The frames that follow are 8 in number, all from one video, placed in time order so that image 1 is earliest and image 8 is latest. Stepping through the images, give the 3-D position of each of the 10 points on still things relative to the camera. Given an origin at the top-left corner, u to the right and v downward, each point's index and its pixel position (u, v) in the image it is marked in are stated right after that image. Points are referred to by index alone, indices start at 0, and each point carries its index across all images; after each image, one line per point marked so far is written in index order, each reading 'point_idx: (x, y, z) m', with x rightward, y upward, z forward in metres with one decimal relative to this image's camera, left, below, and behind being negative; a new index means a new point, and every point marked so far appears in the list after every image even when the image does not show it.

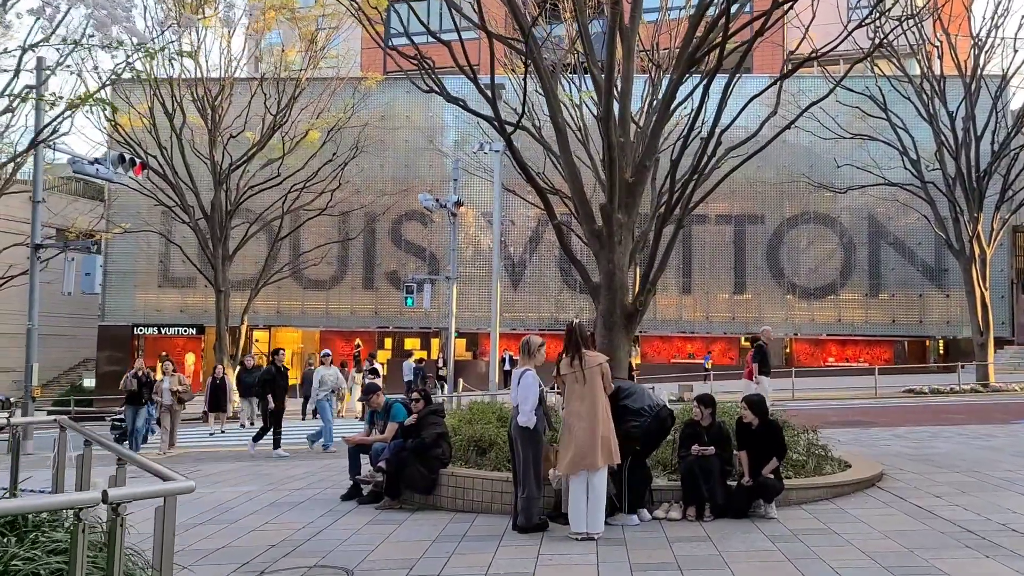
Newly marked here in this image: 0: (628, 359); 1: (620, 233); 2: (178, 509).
0: (+1.4, -0.8, +9.5) m
1: (+1.3, +0.7, +9.7) m
2: (-2.8, -1.9, +6.7) m
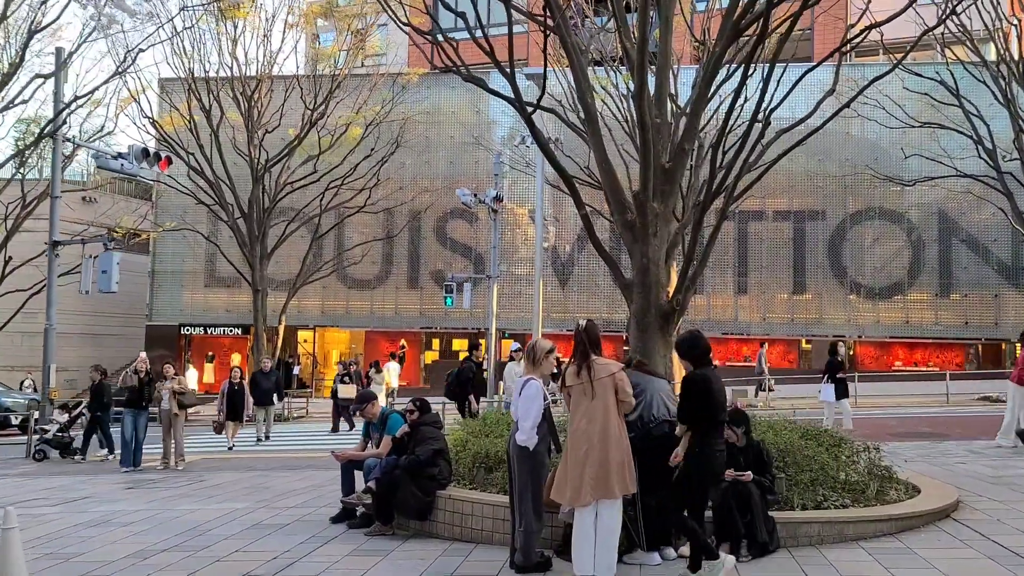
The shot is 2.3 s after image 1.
0: (+1.6, -0.8, +8.5) m
1: (+1.6, +0.7, +8.7) m
2: (-2.7, -1.9, +6.0) m
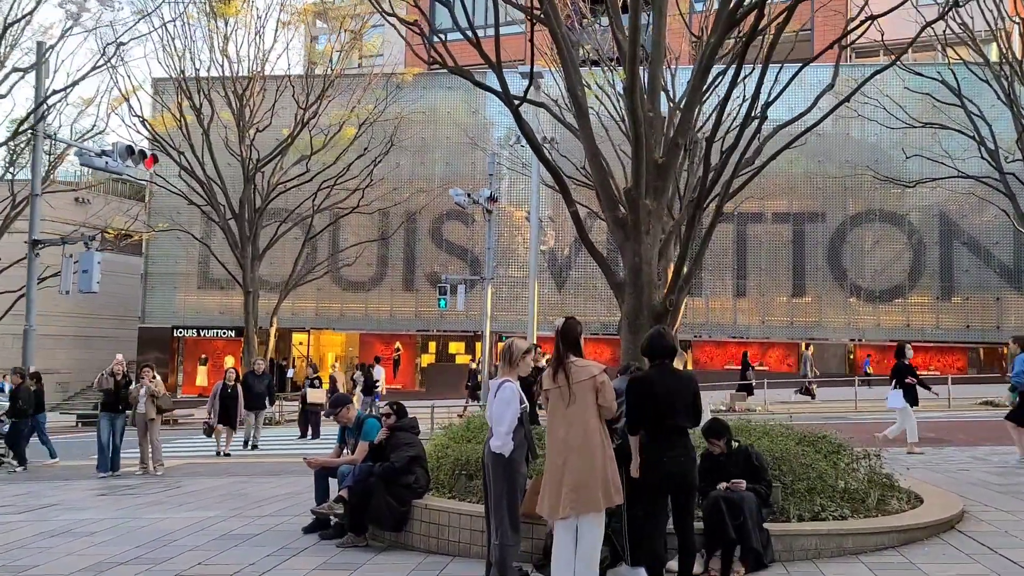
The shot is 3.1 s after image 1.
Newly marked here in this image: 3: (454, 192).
0: (+1.5, -0.8, +8.2) m
1: (+1.4, +0.7, +8.4) m
2: (-2.9, -1.8, +5.7) m
3: (-1.5, +2.4, +19.7) m
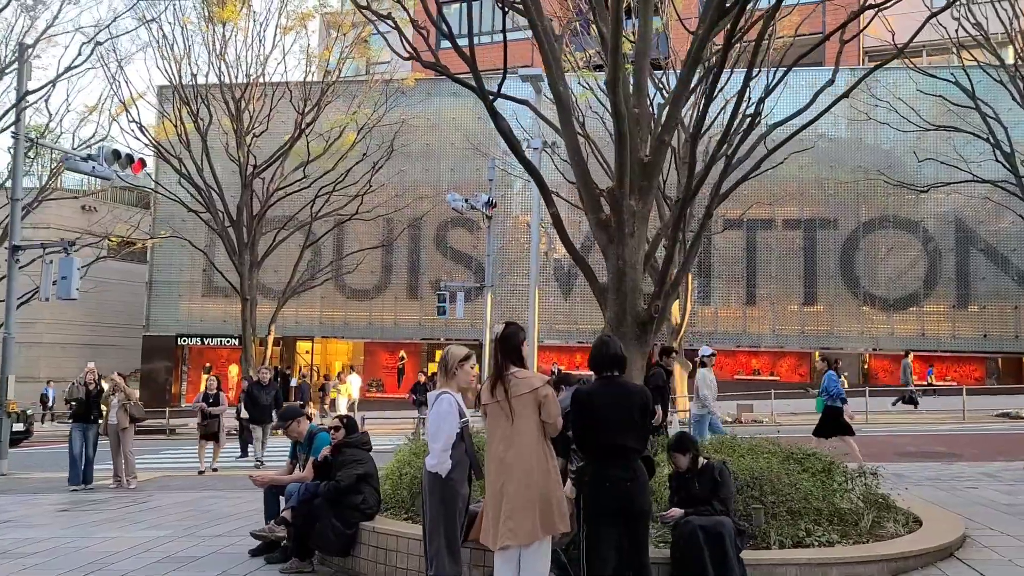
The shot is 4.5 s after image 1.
0: (+1.3, -0.9, +7.7) m
1: (+1.2, +0.6, +7.9) m
2: (-3.2, -1.9, +5.3) m
3: (-1.5, +2.2, +19.3) m
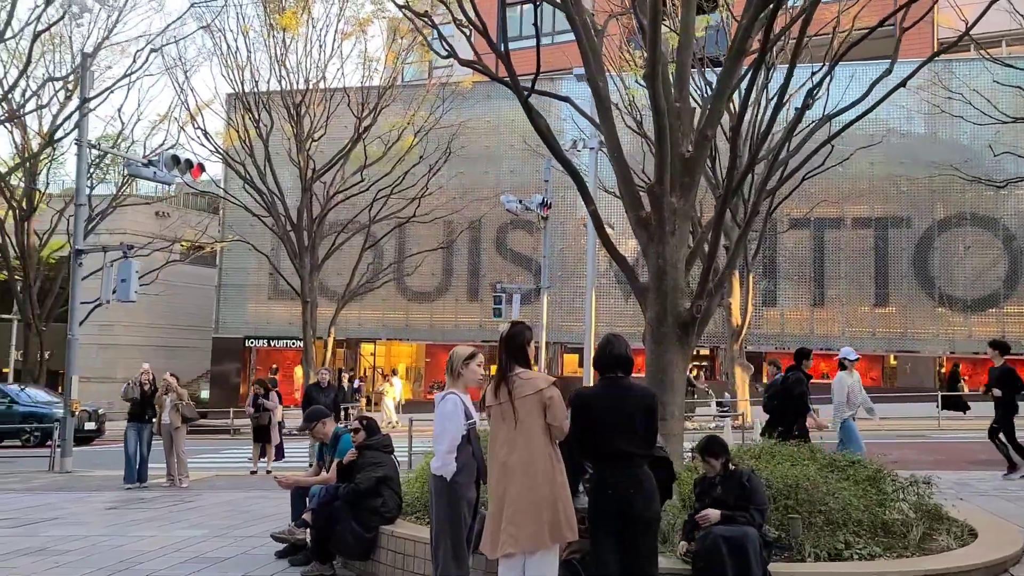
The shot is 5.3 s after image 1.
0: (+1.6, -0.9, +7.4) m
1: (+1.6, +0.6, +7.7) m
2: (-3.0, -1.9, +5.4) m
3: (-0.1, +2.2, +19.2) m
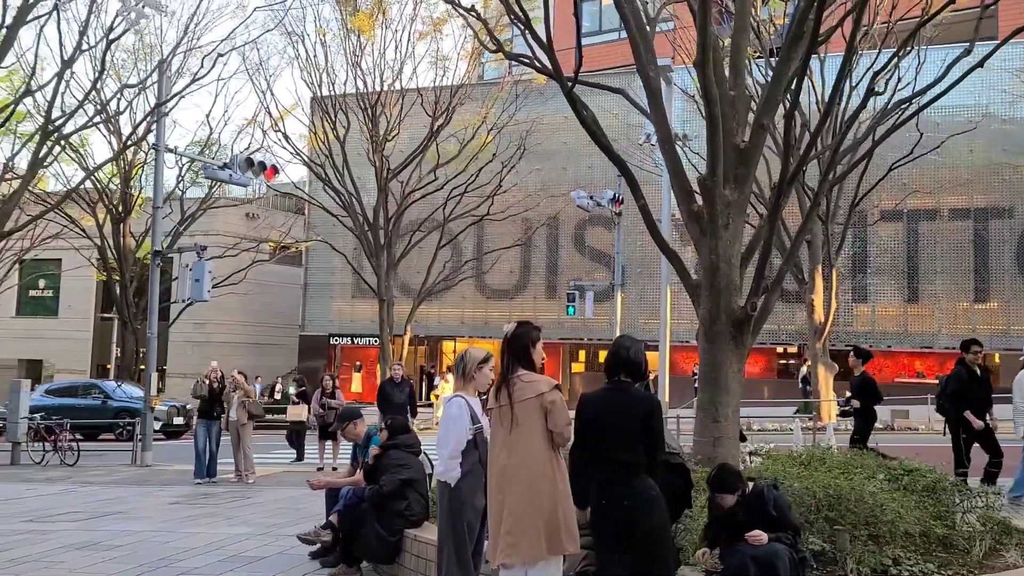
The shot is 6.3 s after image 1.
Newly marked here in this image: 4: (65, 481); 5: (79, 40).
0: (+2.0, -0.8, +7.1) m
1: (+2.0, +0.7, +7.3) m
2: (-2.8, -1.9, +5.6) m
3: (+1.5, +2.2, +19.0) m
4: (-6.0, -2.6, +10.7) m
5: (-5.7, +3.3, +10.5) m
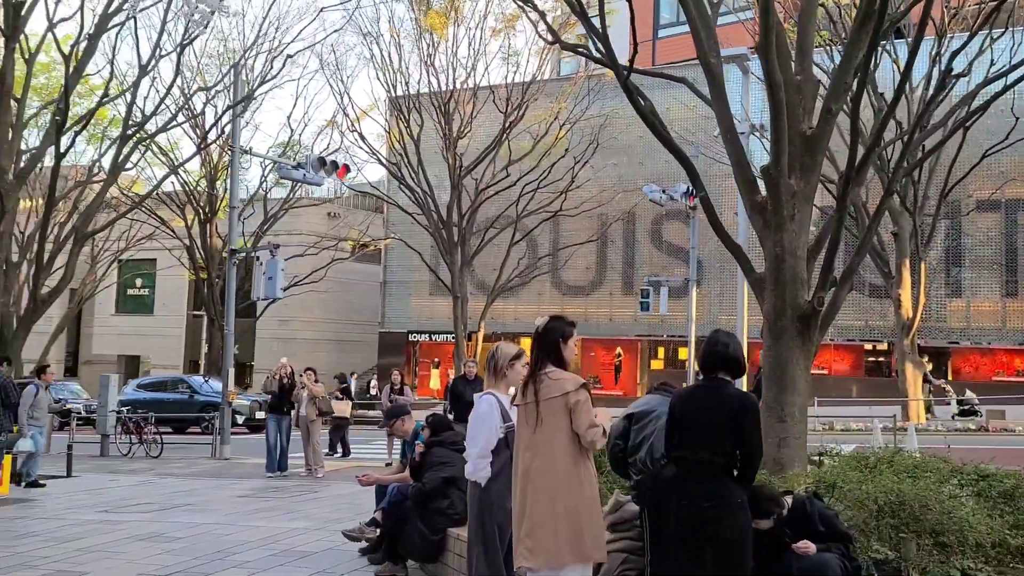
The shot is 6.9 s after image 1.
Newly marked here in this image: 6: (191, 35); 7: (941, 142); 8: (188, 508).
0: (+2.5, -0.8, +6.7) m
1: (+2.5, +0.7, +6.9) m
2: (-2.4, -1.9, +5.7) m
3: (+3.2, +2.3, +18.6) m
4: (-5.1, -2.6, +11.1) m
5: (-4.9, +3.3, +10.9) m
6: (-4.7, +3.7, +11.6) m
7: (+4.1, +1.4, +7.6) m
8: (-3.2, -2.1, +7.8) m
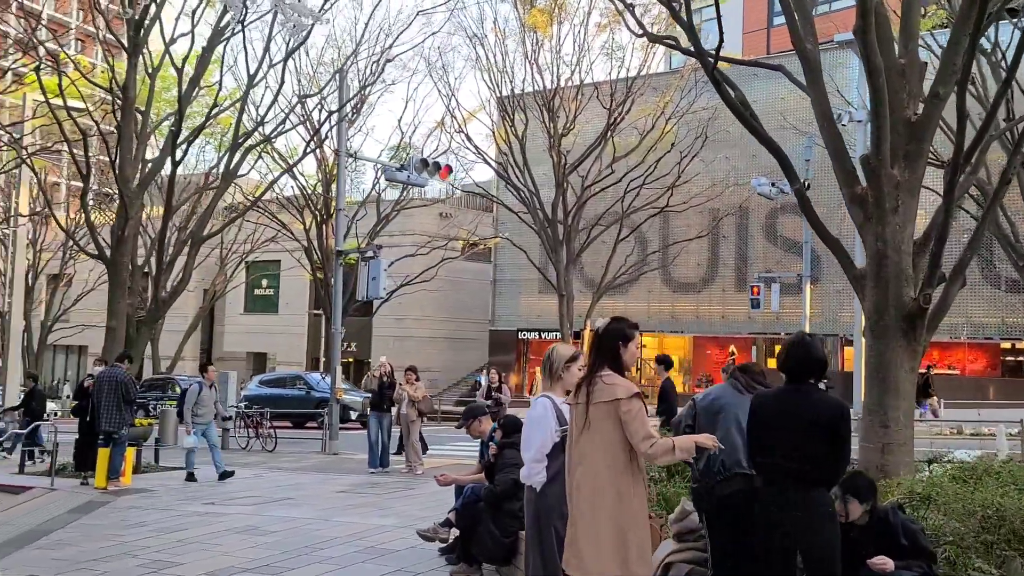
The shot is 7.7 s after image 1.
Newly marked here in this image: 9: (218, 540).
0: (+3.1, -0.8, +6.3) m
1: (+3.1, +0.7, +6.5) m
2: (-1.9, -1.9, +6.0) m
3: (+5.6, +2.4, +17.9) m
4: (-3.7, -2.6, +11.7) m
5: (-3.6, +3.3, +11.4) m
6: (-3.3, +3.7, +12.2) m
7: (+4.9, +1.4, +6.9) m
8: (-2.3, -2.2, +8.2) m
9: (-2.2, -1.9, +6.1) m
